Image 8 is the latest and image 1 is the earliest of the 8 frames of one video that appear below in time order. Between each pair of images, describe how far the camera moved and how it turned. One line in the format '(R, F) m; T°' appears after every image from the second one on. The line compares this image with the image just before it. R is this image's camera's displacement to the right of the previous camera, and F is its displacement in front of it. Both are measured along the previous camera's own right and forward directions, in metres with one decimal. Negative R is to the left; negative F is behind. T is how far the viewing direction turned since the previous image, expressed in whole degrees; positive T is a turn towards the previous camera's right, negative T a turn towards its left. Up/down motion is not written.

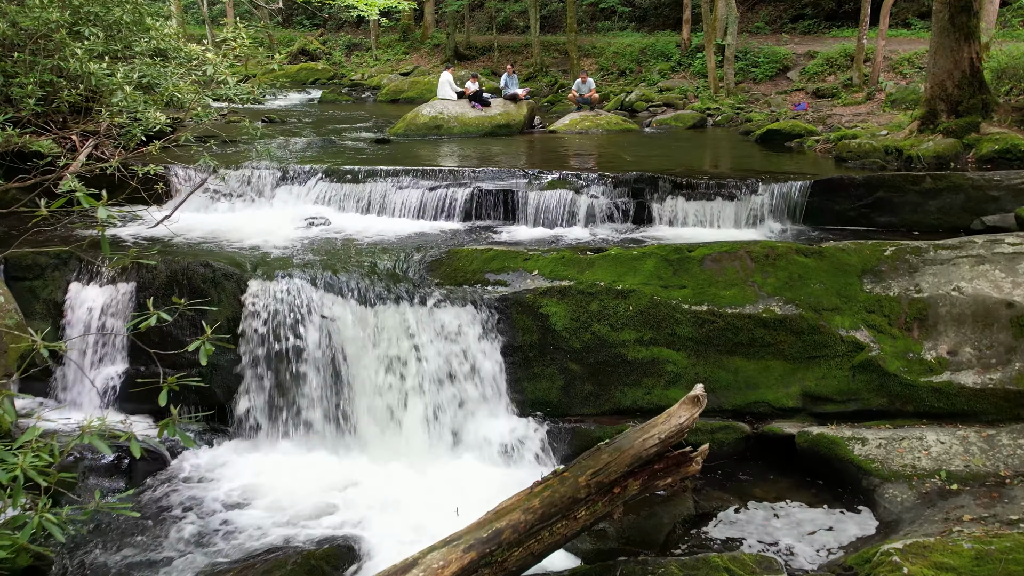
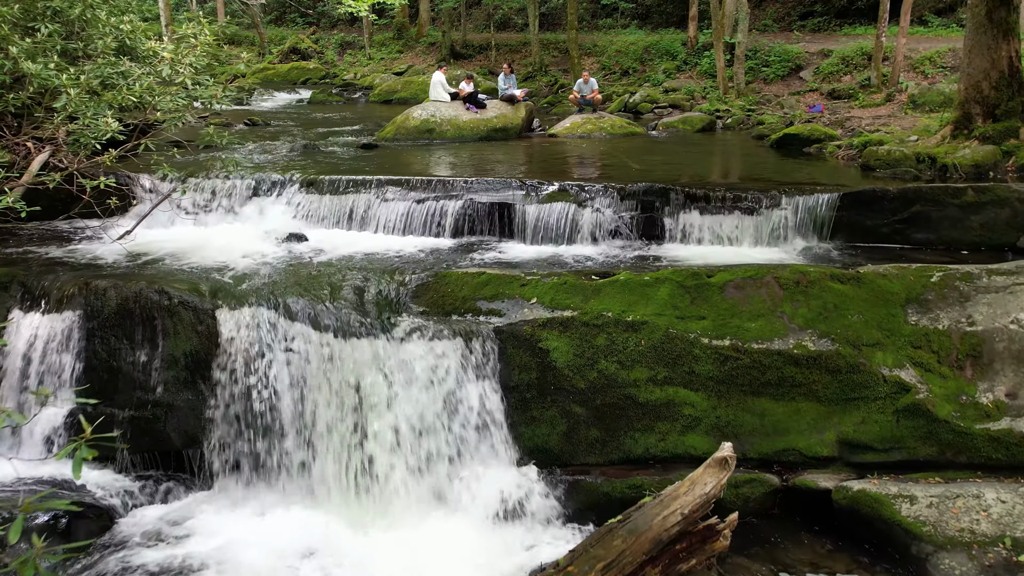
(0.0, +0.8) m; 0°
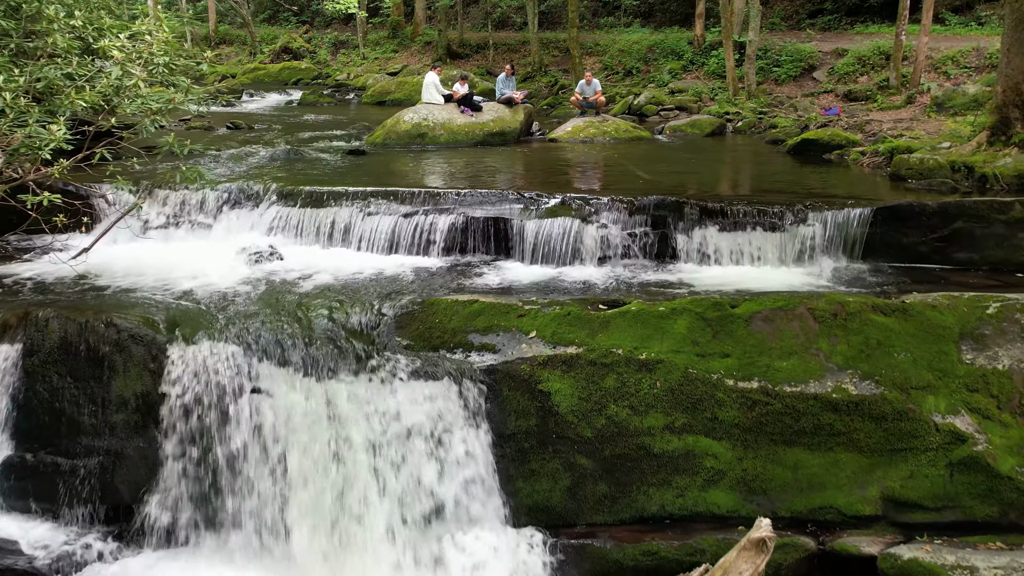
(0.0, +0.7) m; 0°
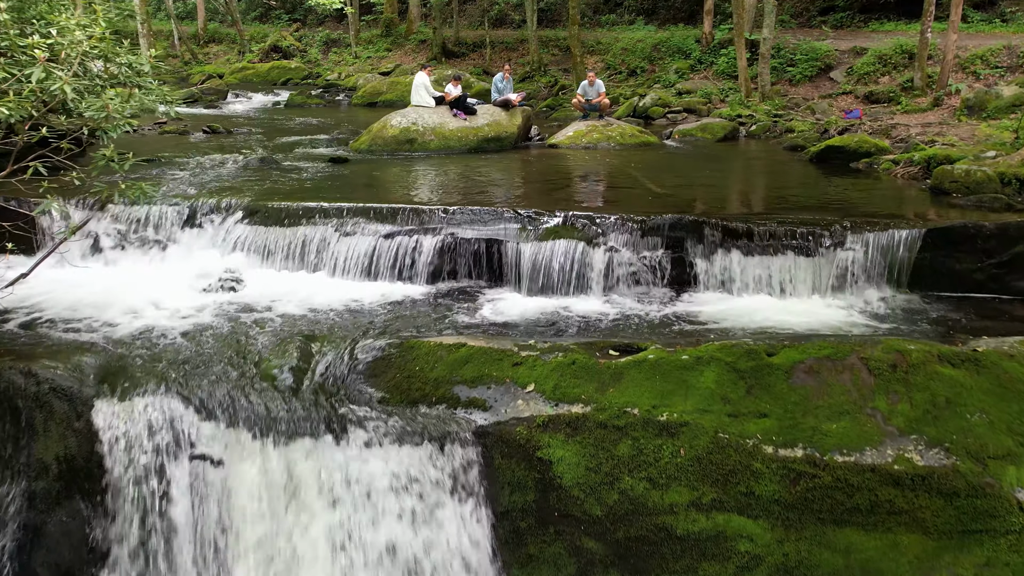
(0.0, +0.8) m; 0°
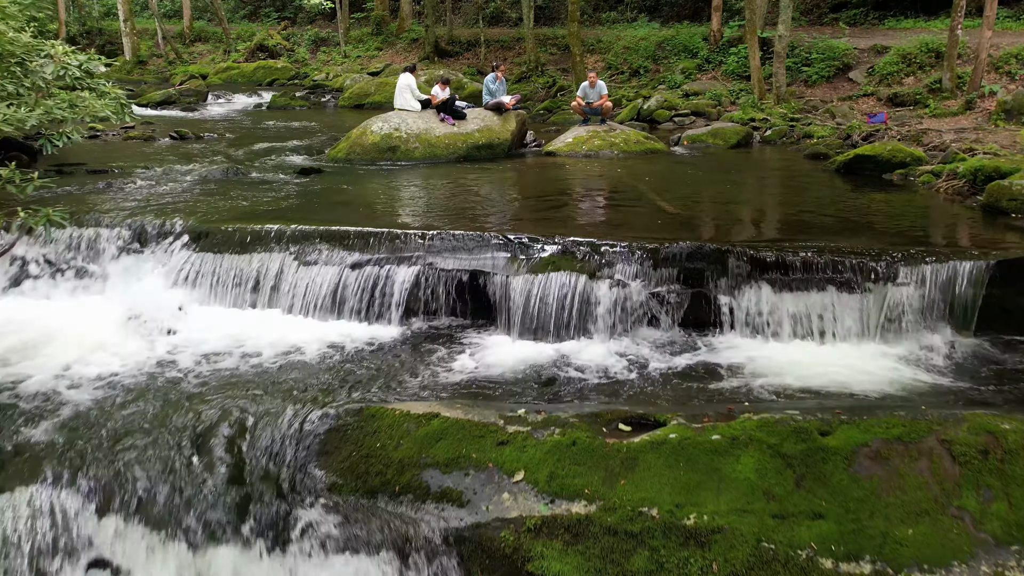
(+0.1, +0.9) m; 0°
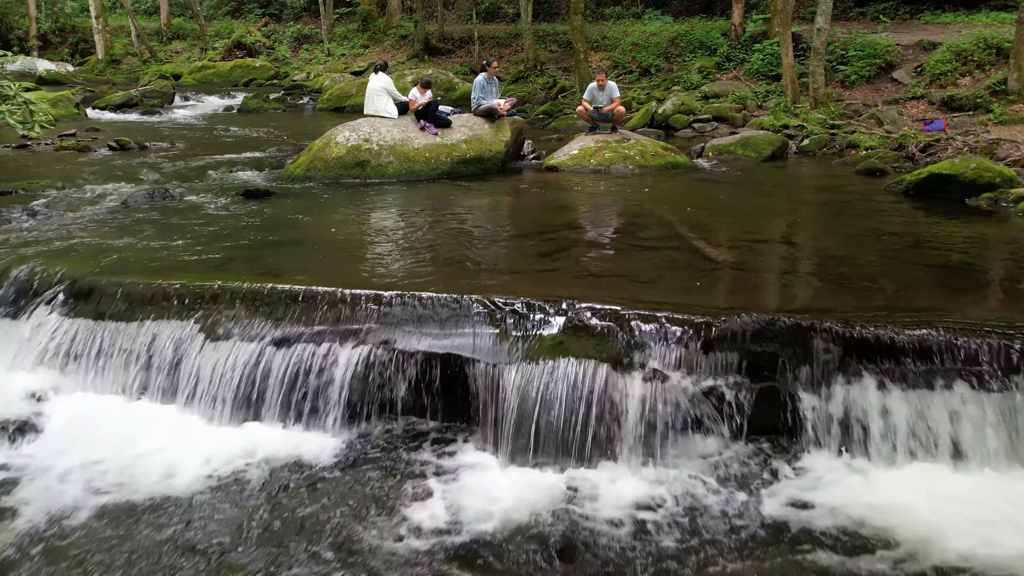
(+0.1, +1.4) m; 0°
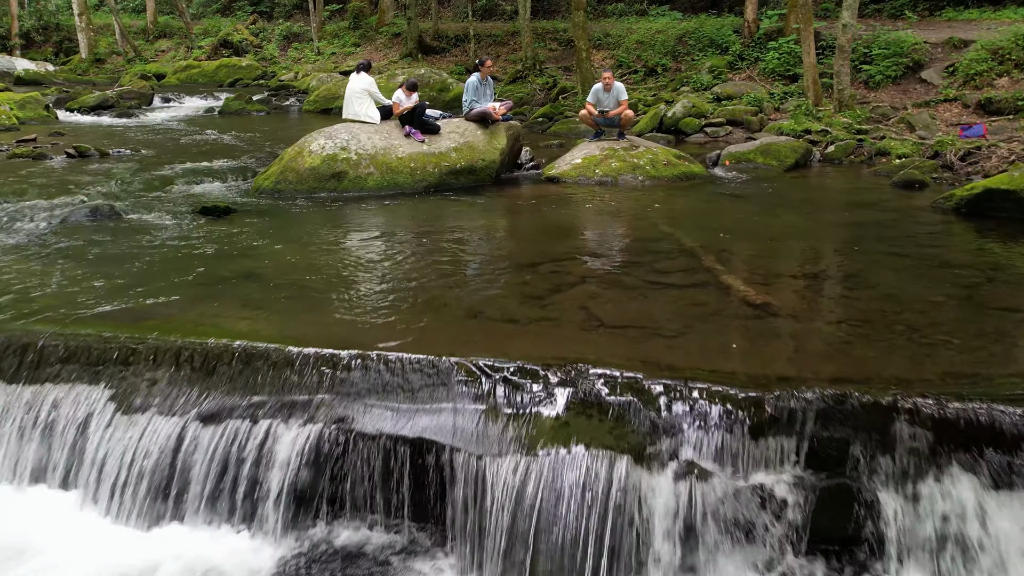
(0.0, +0.8) m; 0°
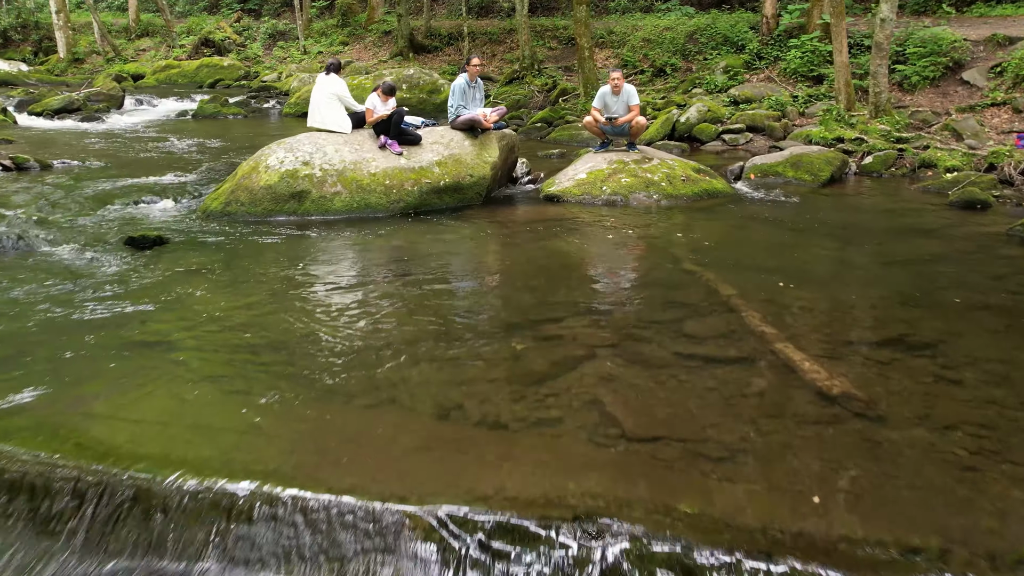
(+0.1, +0.9) m; 0°
